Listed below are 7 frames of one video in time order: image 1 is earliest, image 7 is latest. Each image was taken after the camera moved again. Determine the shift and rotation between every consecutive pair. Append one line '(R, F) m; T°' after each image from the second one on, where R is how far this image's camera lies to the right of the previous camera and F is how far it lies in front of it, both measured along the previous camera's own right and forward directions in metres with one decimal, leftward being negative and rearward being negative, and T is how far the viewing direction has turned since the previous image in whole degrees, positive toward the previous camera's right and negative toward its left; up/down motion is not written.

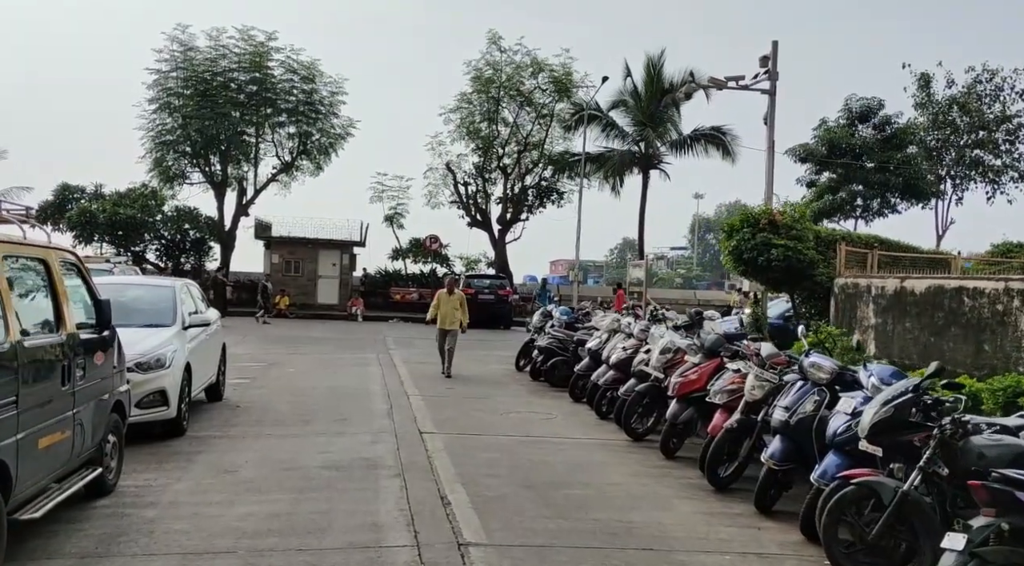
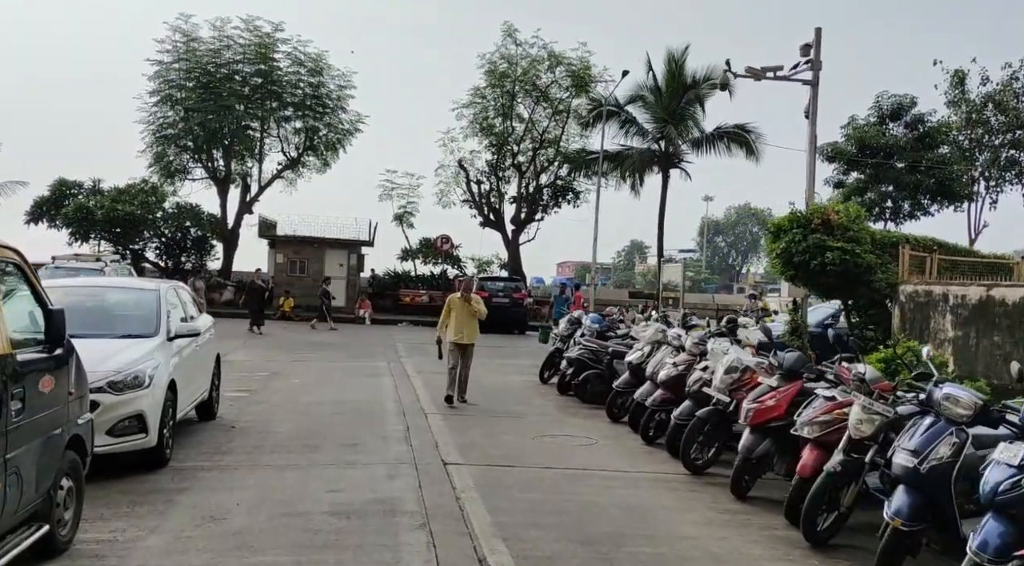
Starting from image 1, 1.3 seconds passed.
(-0.3, +1.5) m; 0°
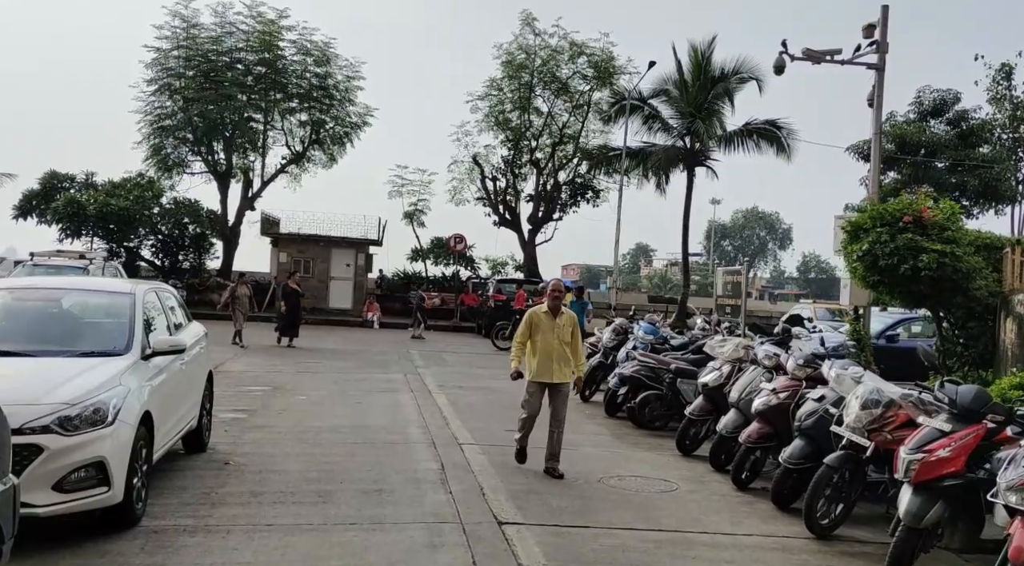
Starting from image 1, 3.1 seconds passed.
(-0.5, +1.9) m; 0°
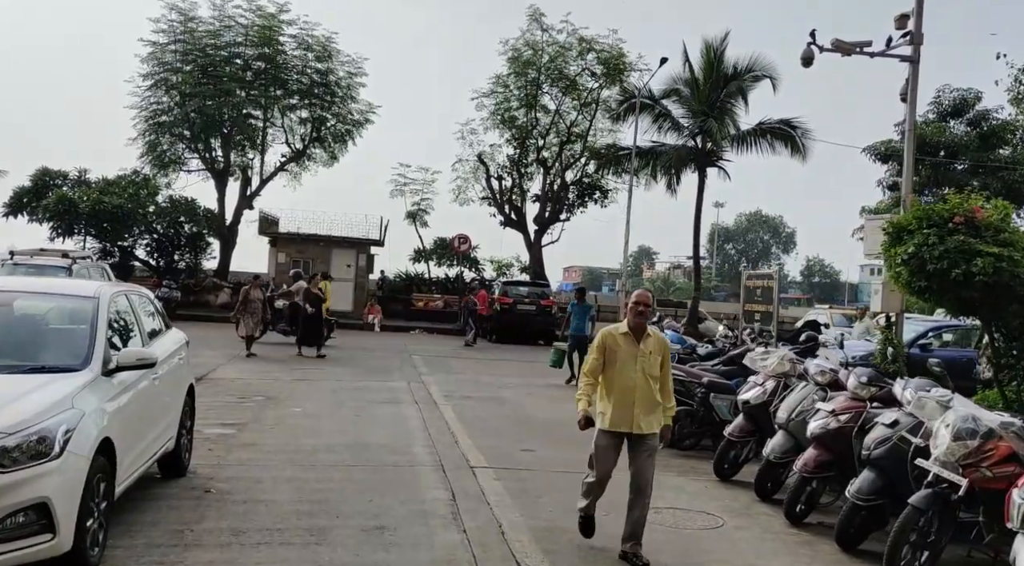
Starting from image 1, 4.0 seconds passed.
(-0.2, +1.0) m; 0°
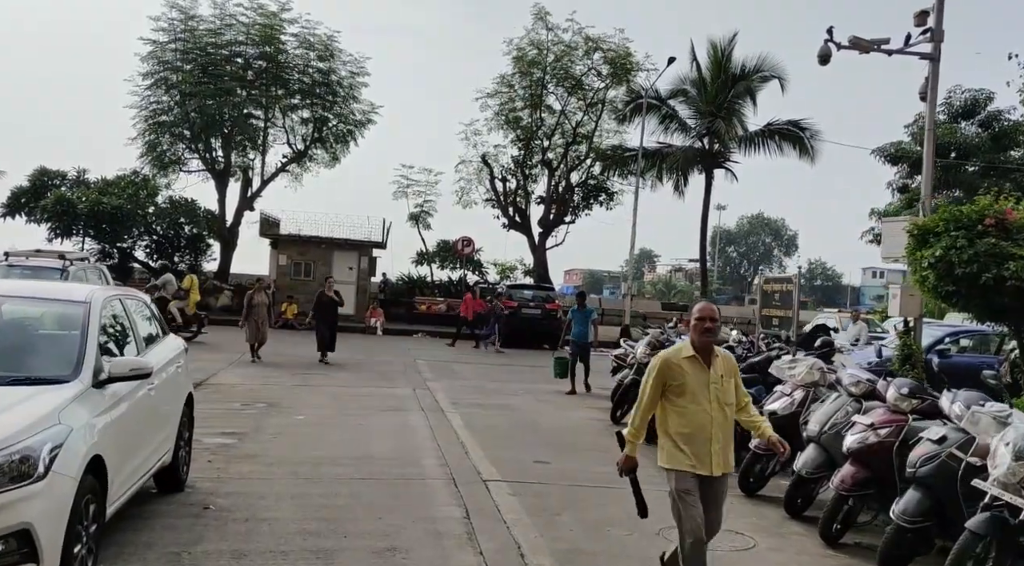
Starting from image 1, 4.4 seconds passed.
(-0.1, +0.4) m; 0°
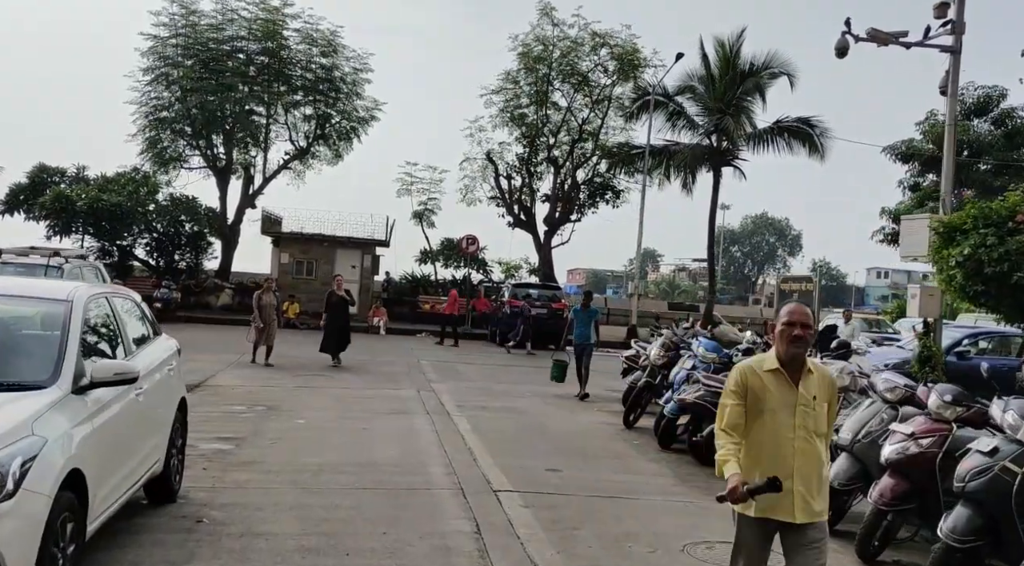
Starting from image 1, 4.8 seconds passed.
(-0.1, +0.5) m; 0°
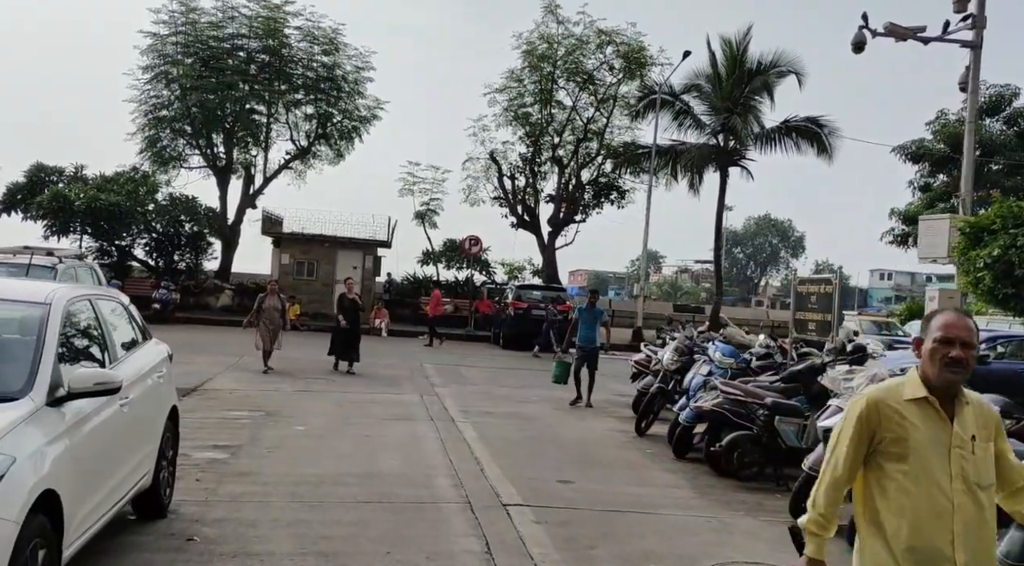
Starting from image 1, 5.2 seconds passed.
(-0.1, +0.4) m; 0°
